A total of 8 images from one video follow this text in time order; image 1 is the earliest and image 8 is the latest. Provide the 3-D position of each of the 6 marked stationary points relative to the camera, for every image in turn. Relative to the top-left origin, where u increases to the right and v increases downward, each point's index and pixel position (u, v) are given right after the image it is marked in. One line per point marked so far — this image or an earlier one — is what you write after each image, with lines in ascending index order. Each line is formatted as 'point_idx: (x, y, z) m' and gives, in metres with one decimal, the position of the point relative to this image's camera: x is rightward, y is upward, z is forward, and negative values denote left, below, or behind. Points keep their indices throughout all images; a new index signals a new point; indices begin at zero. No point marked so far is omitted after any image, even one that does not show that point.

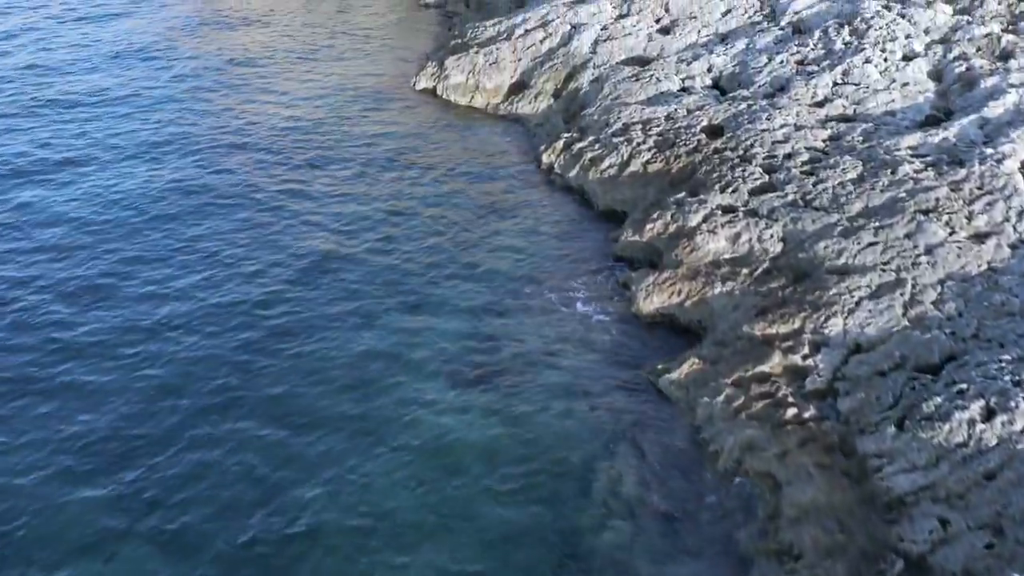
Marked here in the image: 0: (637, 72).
0: (+2.5, +4.3, +16.9) m
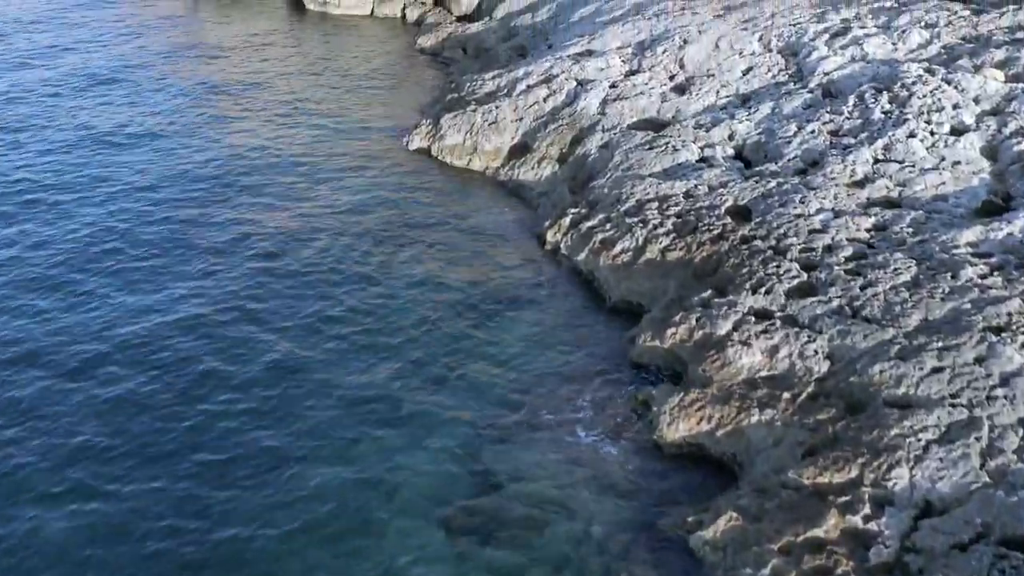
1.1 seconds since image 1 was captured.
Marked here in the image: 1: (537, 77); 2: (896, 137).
0: (+2.5, +2.7, +15.3) m
1: (+0.5, +4.5, +18.1) m
2: (+5.9, +2.3, +13.1) m
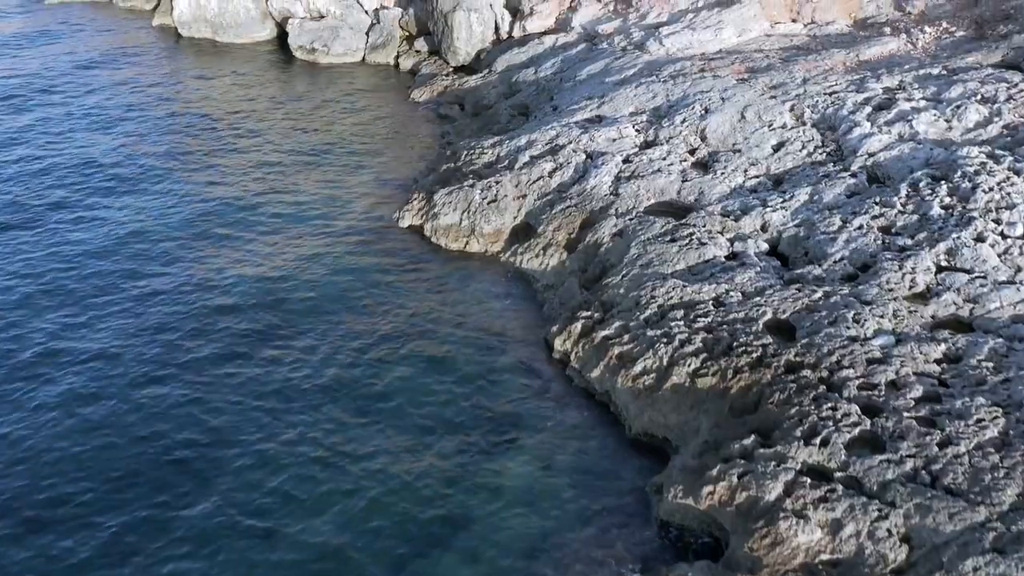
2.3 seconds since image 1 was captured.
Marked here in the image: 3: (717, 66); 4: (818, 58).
0: (+2.5, +1.0, +13.5) m
1: (+0.6, +2.7, +16.4) m
2: (+6.0, +0.6, +11.3) m
3: (+4.1, +4.5, +17.1) m
4: (+5.9, +4.4, +16.4) m
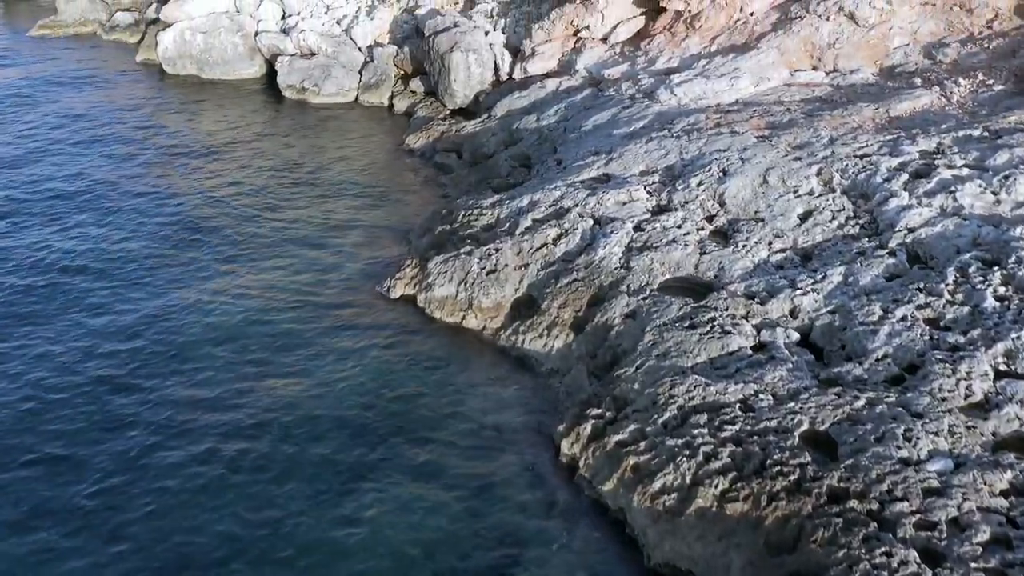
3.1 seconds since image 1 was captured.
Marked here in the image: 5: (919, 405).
0: (+2.6, -0.3, +12.2) m
1: (+0.6, +1.4, +15.1) m
2: (+6.0, -0.6, +10.0) m
3: (+4.1, +3.1, +15.8) m
4: (+5.9, +3.1, +15.2) m
5: (+4.7, -1.3, +9.8) m
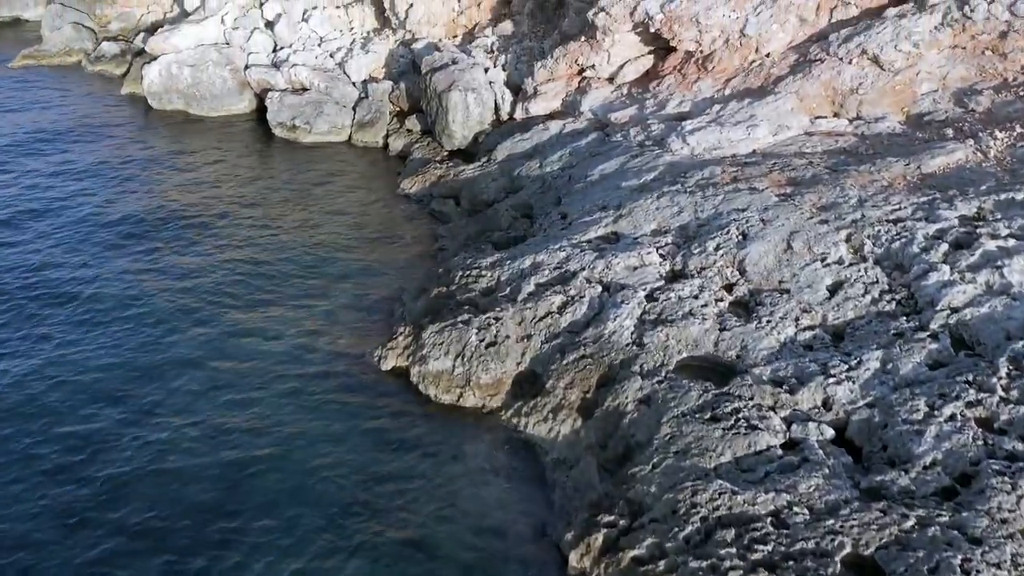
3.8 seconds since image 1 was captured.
0: (+2.6, -1.4, +11.0) m
1: (+0.6, +0.2, +13.9) m
2: (+6.0, -1.7, +8.8) m
3: (+4.2, +2.0, +14.7) m
4: (+6.0, +2.0, +14.1) m
5: (+4.7, -2.4, +8.6) m
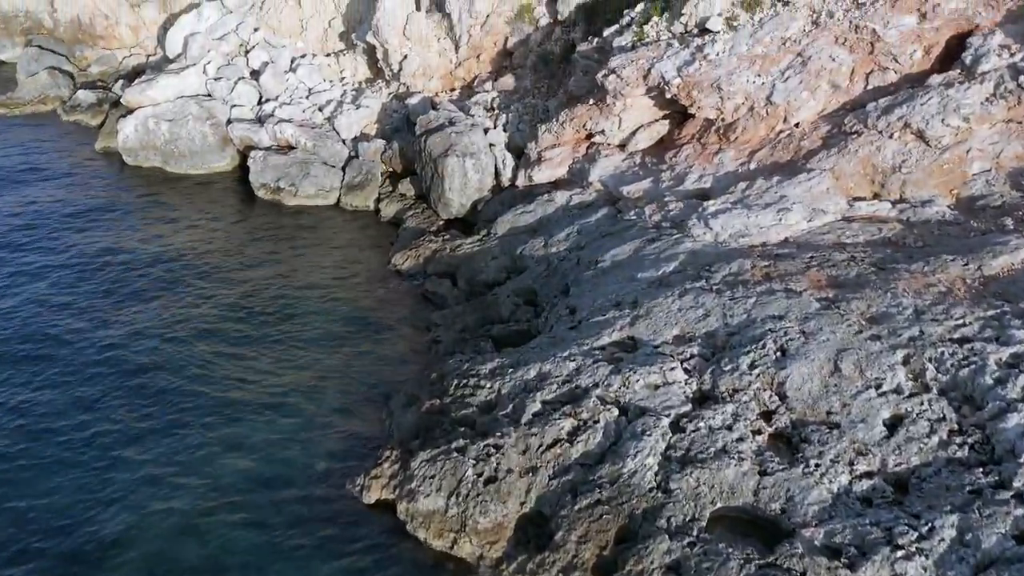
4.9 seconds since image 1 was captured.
0: (+2.6, -3.1, +9.2) m
1: (+0.6, -1.4, +12.2) m
2: (+6.1, -3.3, +7.0) m
3: (+4.2, +0.2, +13.0) m
4: (+6.0, +0.3, +12.3) m
5: (+4.7, -4.0, +6.8) m
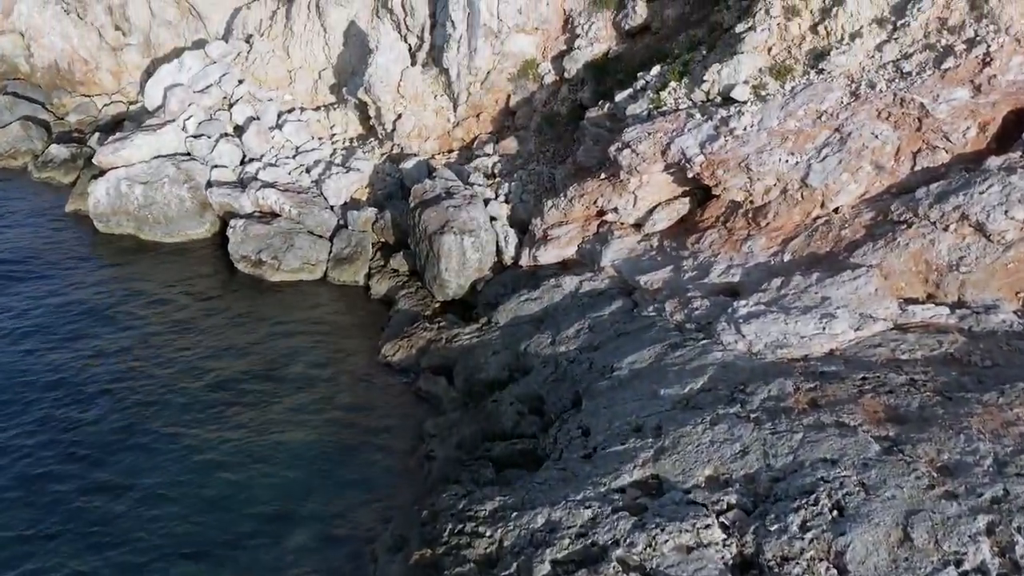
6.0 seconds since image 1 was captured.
0: (+2.7, -4.7, +7.3) m
1: (+0.7, -3.1, +10.3) m
2: (+6.1, -4.9, +5.1) m
3: (+4.3, -1.4, +11.1) m
4: (+6.1, -1.4, +10.5) m
5: (+4.8, -5.6, +4.9) m
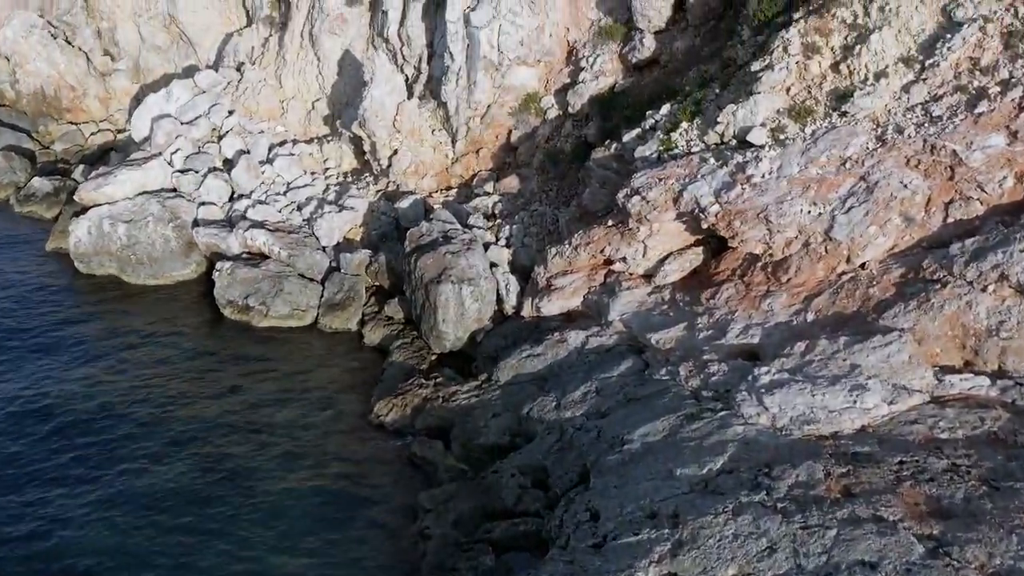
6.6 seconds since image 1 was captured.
0: (+2.7, -5.5, +6.3) m
1: (+0.7, -4.0, +9.3) m
2: (+6.1, -5.7, +4.1) m
3: (+4.3, -2.4, +10.1) m
4: (+6.1, -2.3, +9.5) m
5: (+4.8, -6.4, +3.8) m
